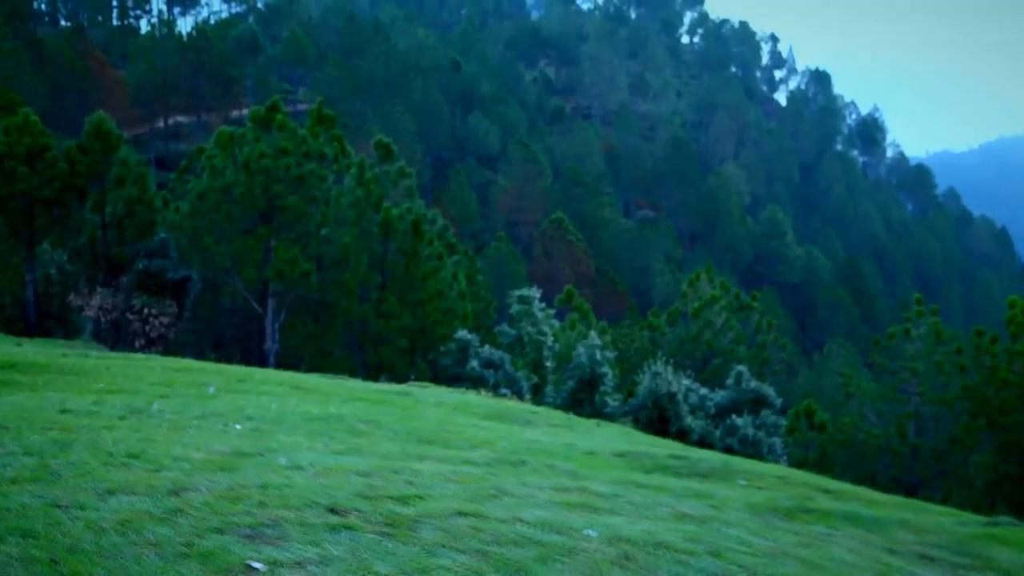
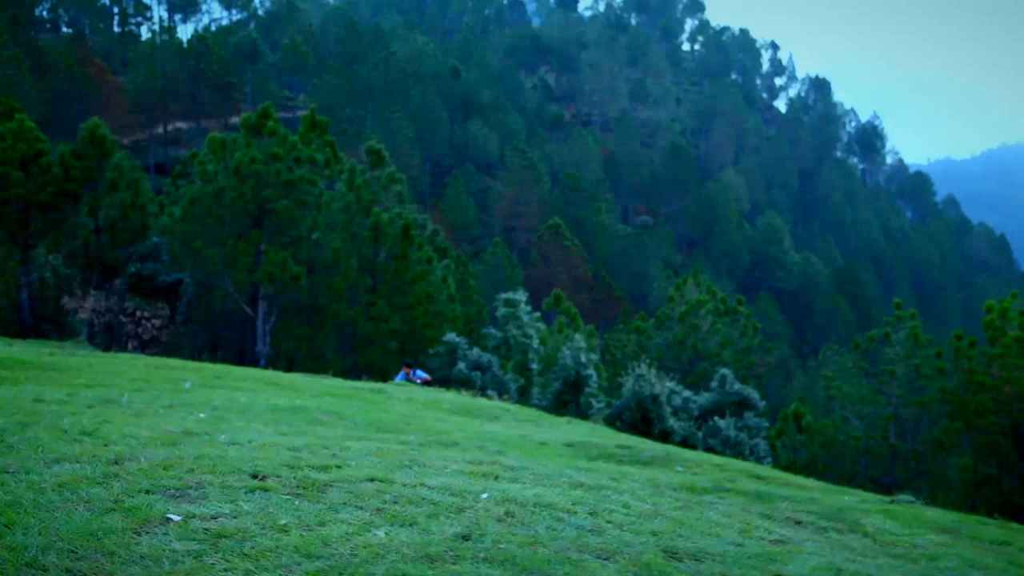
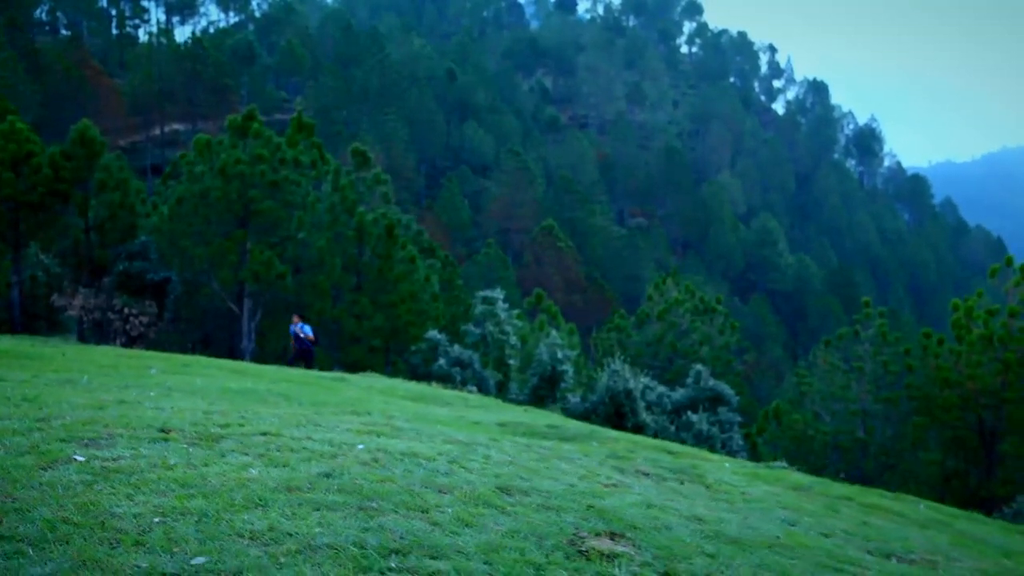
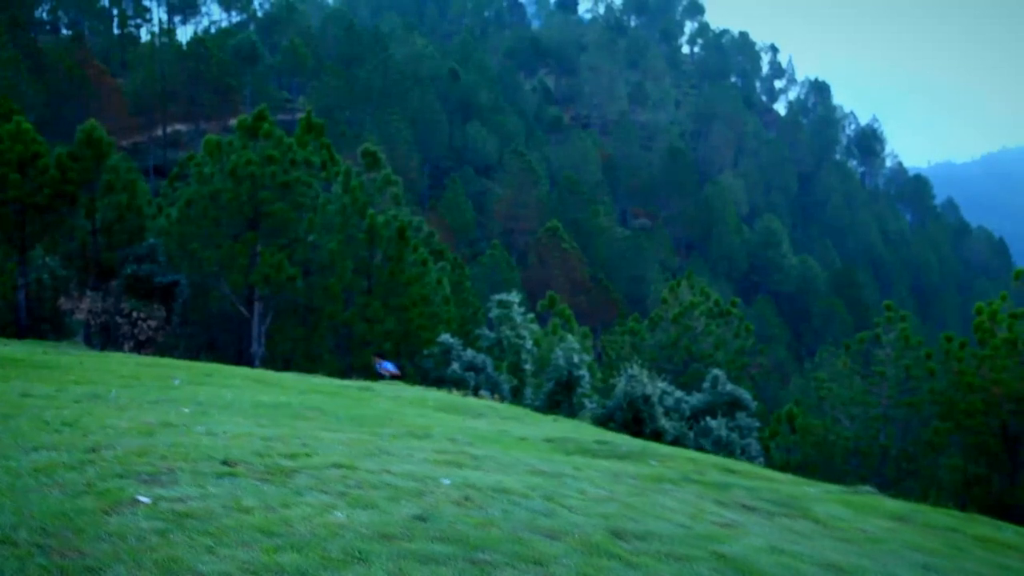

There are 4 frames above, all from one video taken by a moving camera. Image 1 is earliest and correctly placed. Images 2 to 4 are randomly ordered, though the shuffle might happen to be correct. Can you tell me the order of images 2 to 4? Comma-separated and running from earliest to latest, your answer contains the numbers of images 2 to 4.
2, 4, 3
